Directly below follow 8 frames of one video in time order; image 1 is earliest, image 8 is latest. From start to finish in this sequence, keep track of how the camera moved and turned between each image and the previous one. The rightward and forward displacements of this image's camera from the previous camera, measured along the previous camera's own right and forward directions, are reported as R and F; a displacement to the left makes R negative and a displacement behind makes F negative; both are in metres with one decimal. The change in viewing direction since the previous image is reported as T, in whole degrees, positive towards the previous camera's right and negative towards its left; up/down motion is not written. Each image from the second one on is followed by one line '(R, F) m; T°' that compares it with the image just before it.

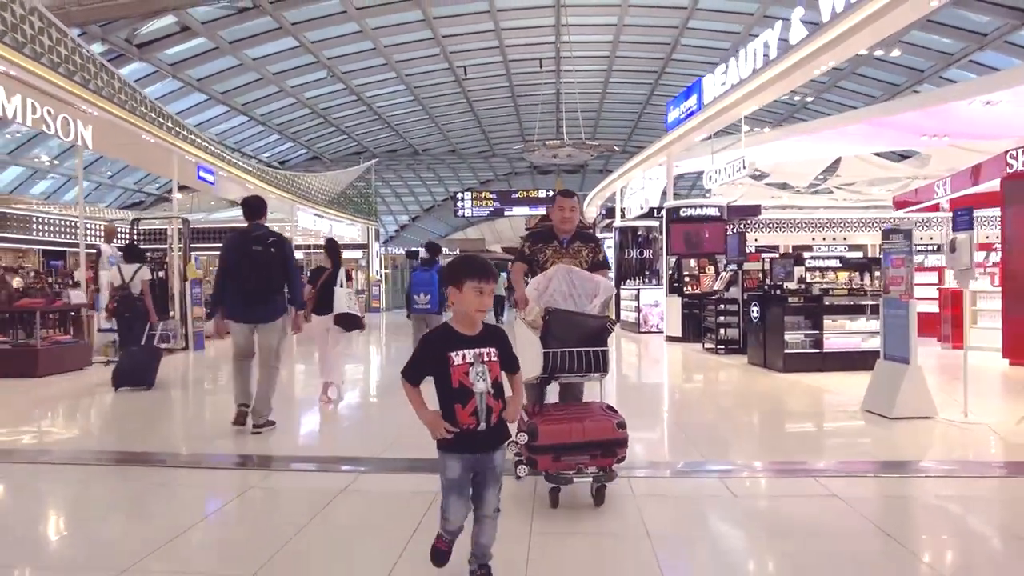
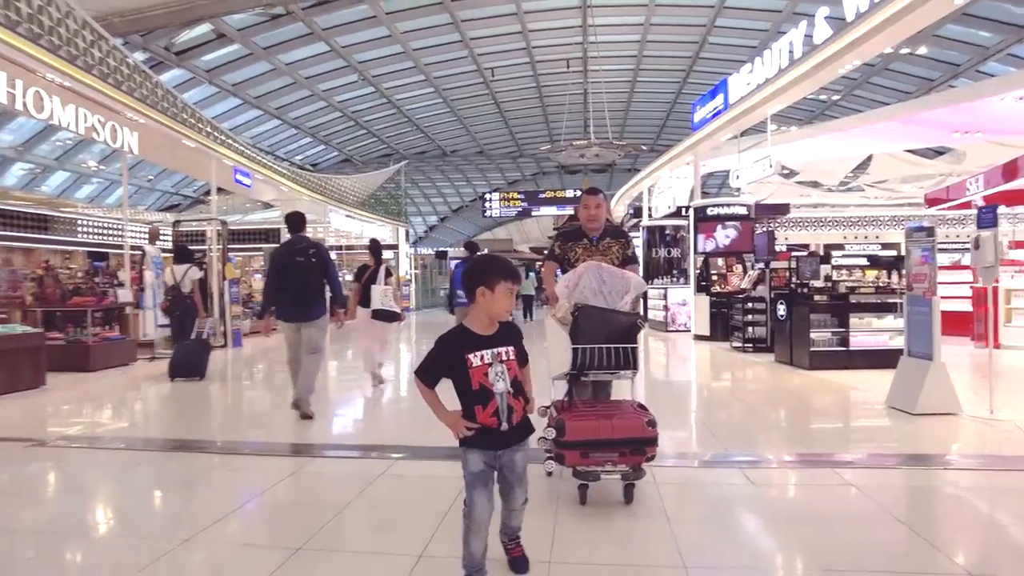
(0.0, -0.1) m; -2°
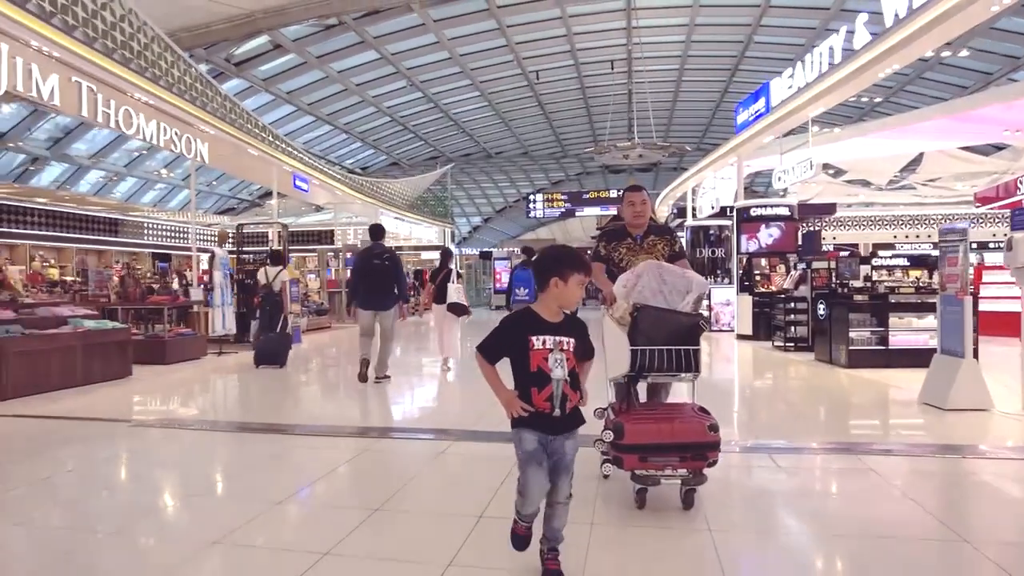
(0.0, -0.3) m; -4°
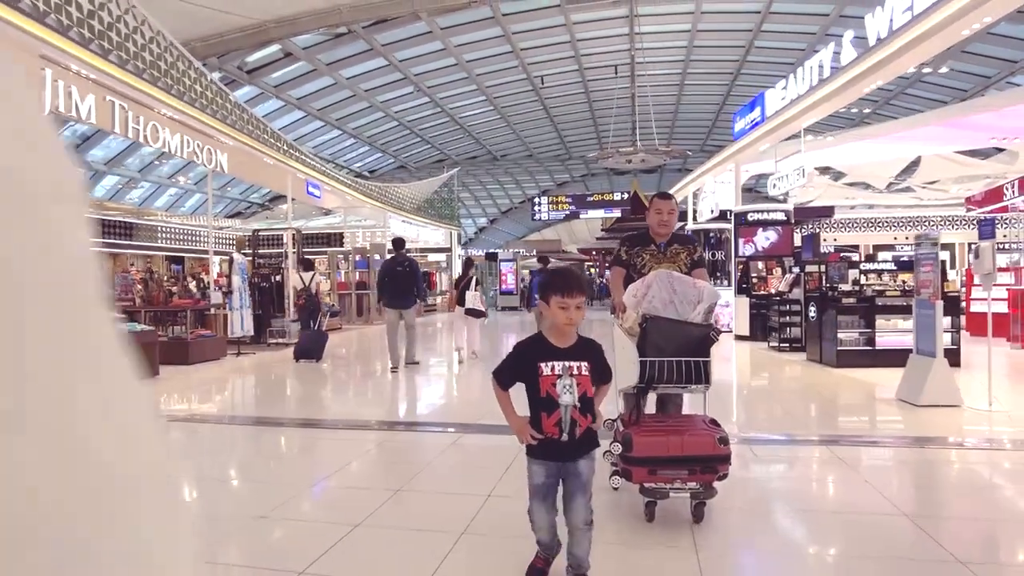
(0.0, -0.3) m; 0°
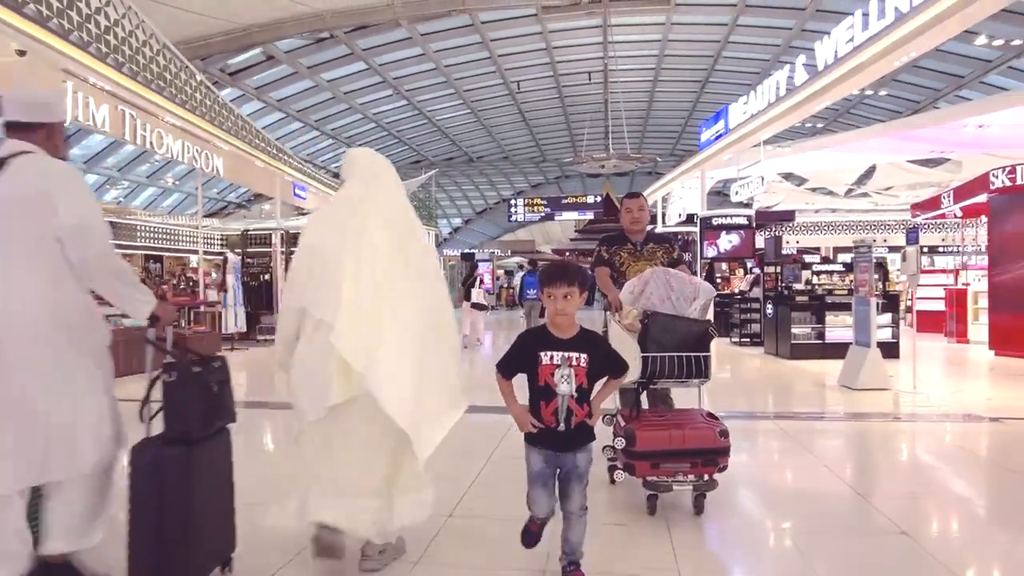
(-0.1, -0.5) m; +2°
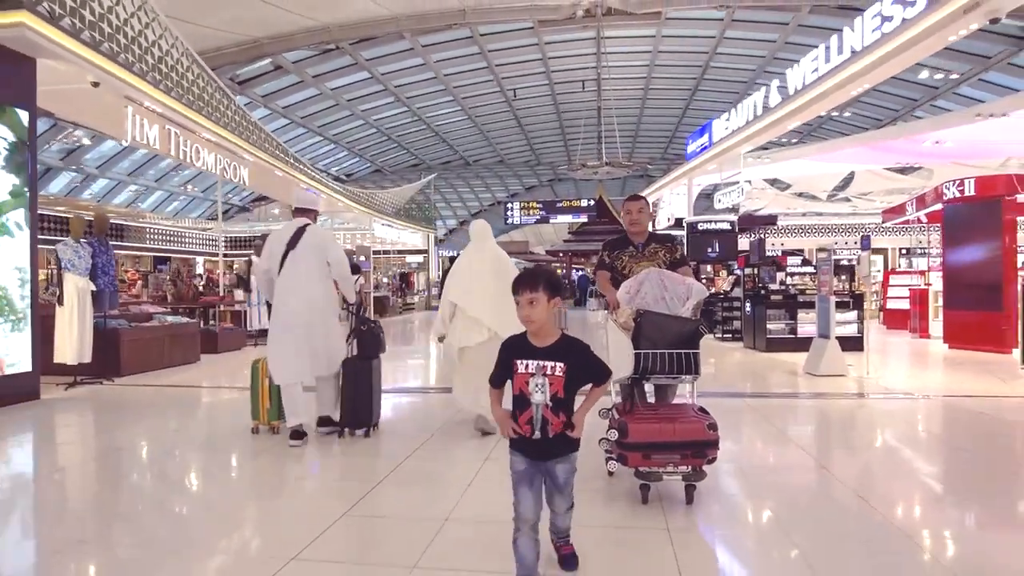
(-0.1, -0.8) m; +1°
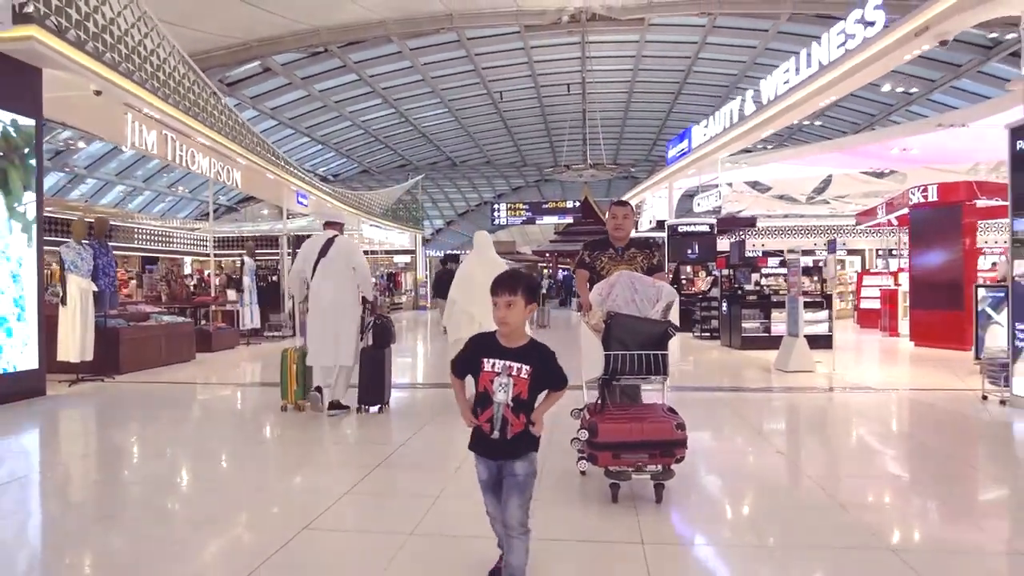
(0.0, -0.3) m; +1°
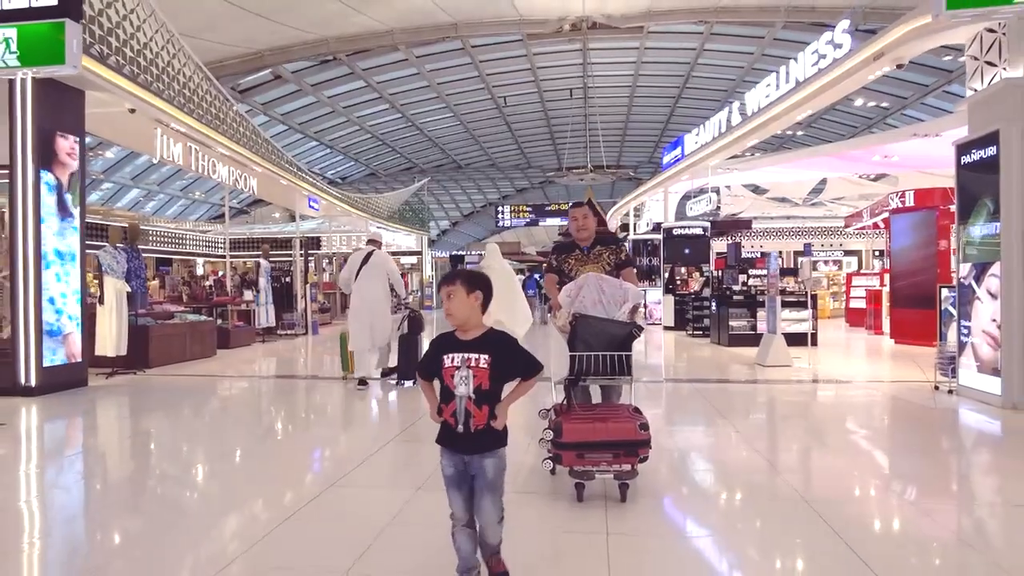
(+0.1, -0.5) m; 0°
